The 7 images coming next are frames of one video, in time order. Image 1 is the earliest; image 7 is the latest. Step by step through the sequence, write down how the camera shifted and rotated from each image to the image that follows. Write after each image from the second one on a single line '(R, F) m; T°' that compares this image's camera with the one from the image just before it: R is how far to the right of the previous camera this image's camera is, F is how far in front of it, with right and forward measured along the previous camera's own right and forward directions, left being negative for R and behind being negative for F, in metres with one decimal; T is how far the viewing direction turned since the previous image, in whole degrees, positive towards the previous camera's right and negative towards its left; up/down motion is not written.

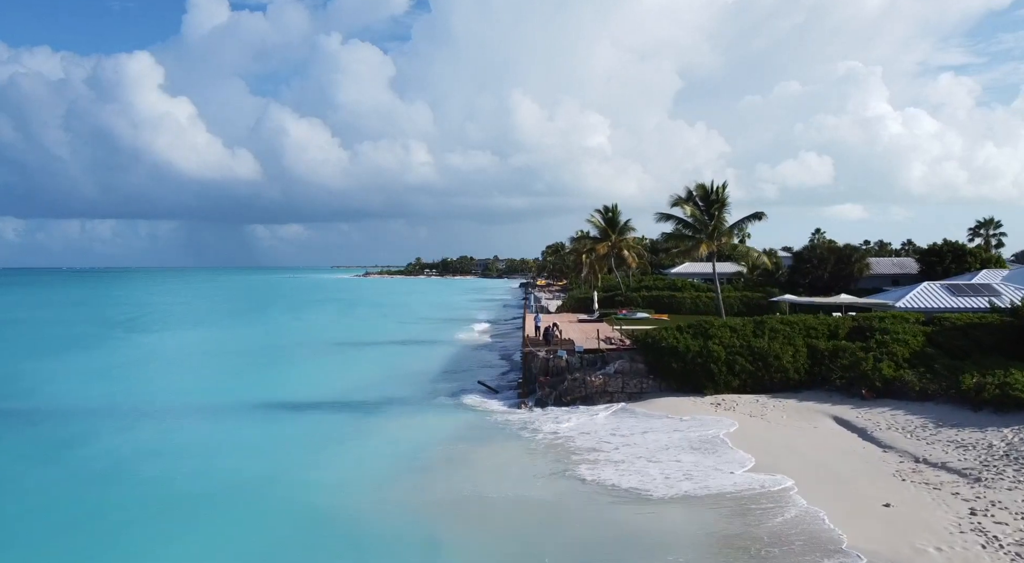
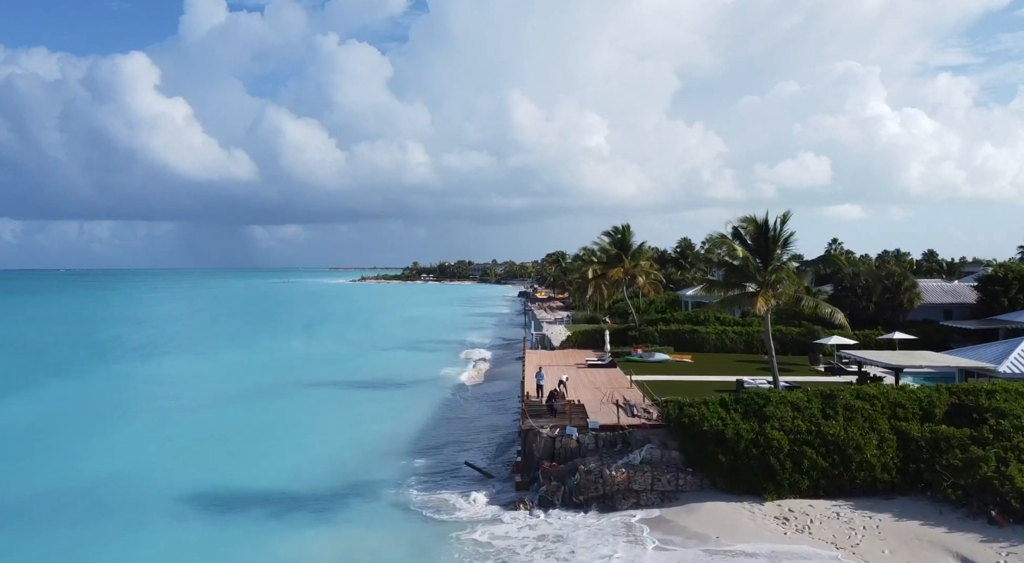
(+0.1, +4.9) m; 0°
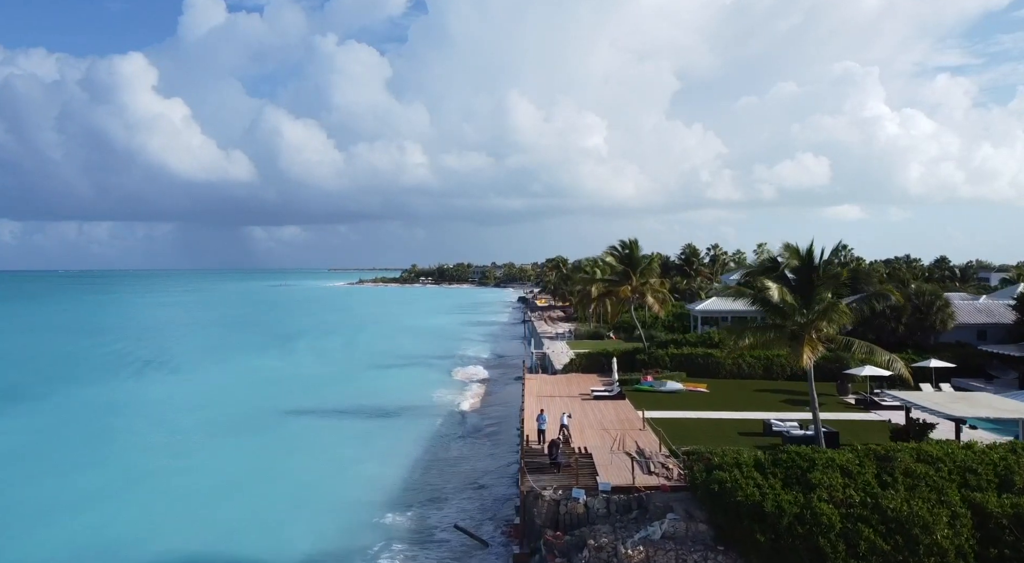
(0.0, +2.6) m; 0°
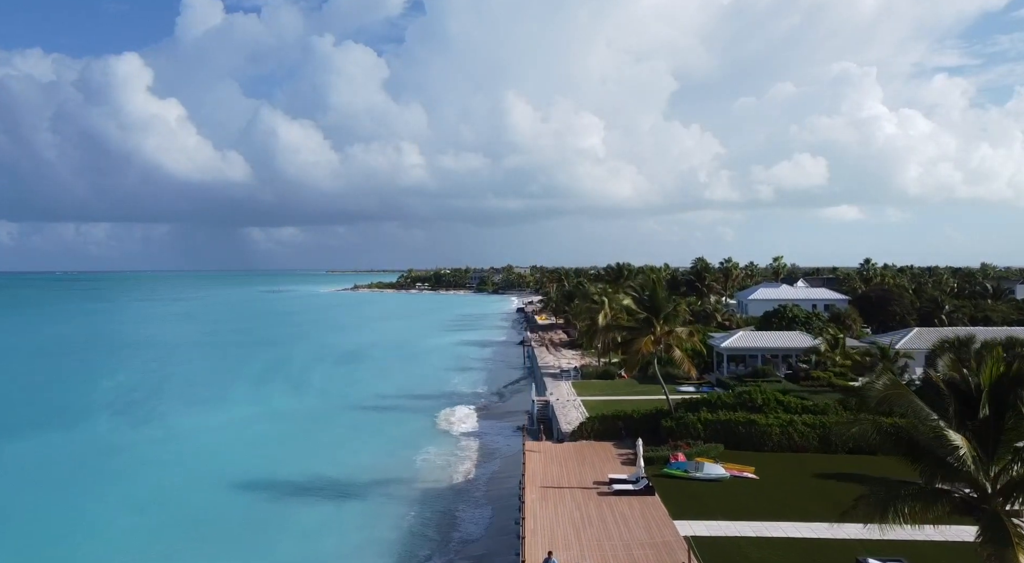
(0.0, +5.5) m; 0°
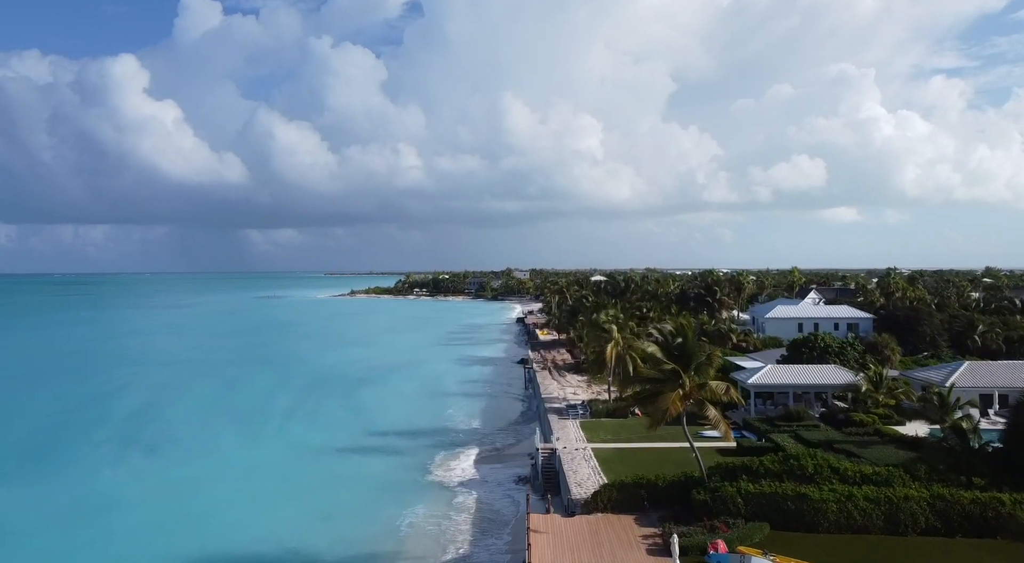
(-0.1, +4.0) m; 0°
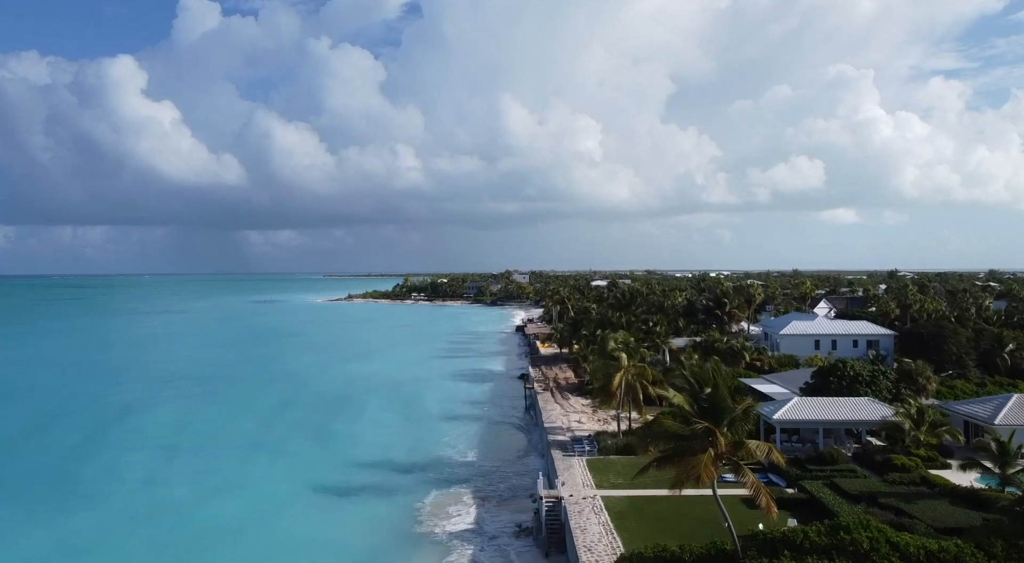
(0.0, +3.2) m; 0°
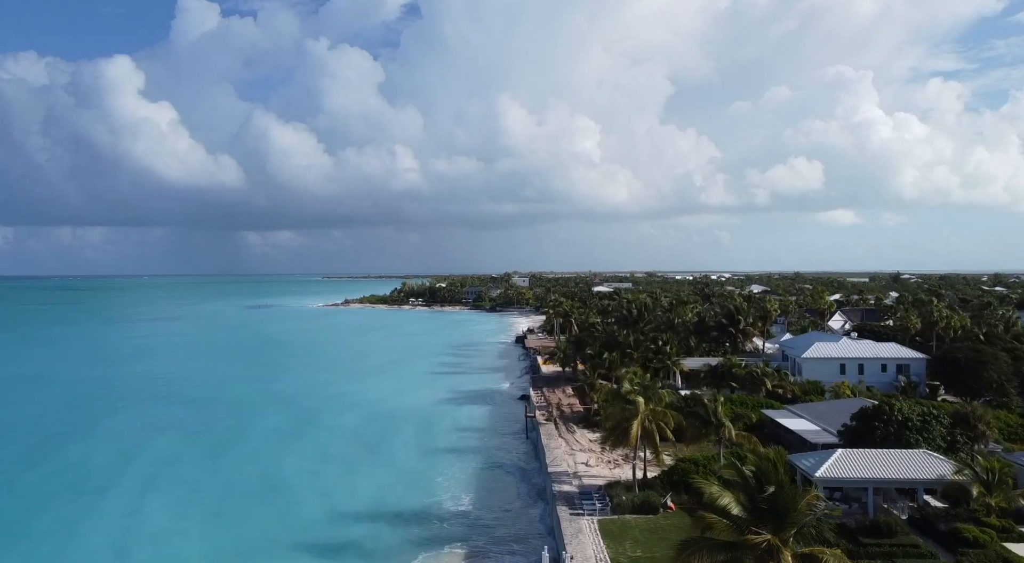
(-0.1, +4.1) m; 0°
